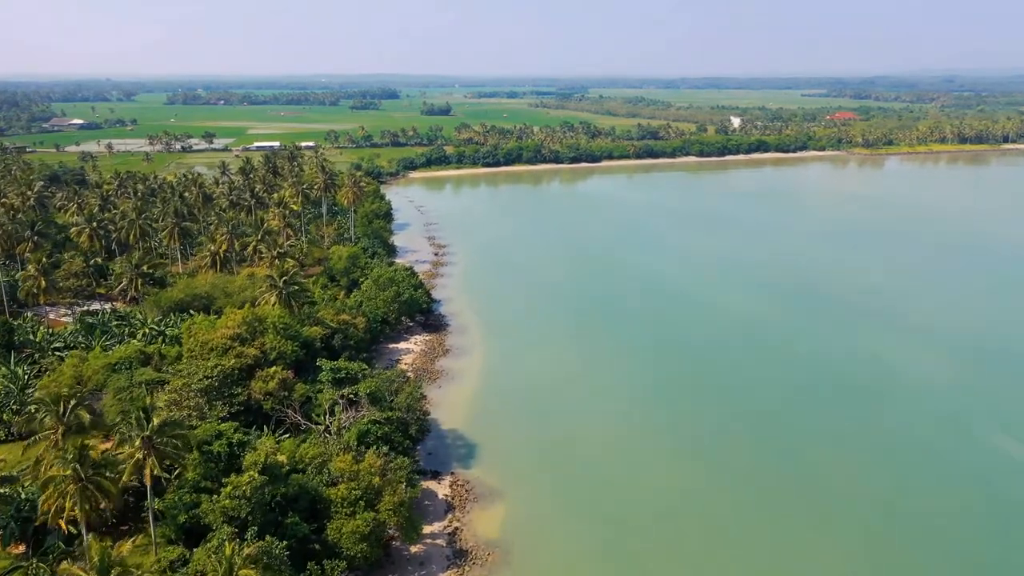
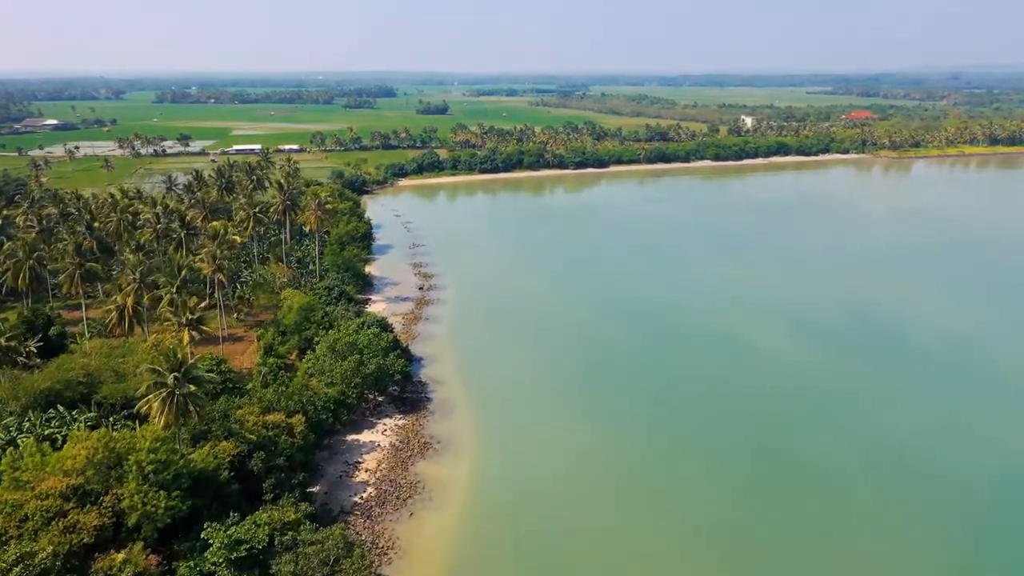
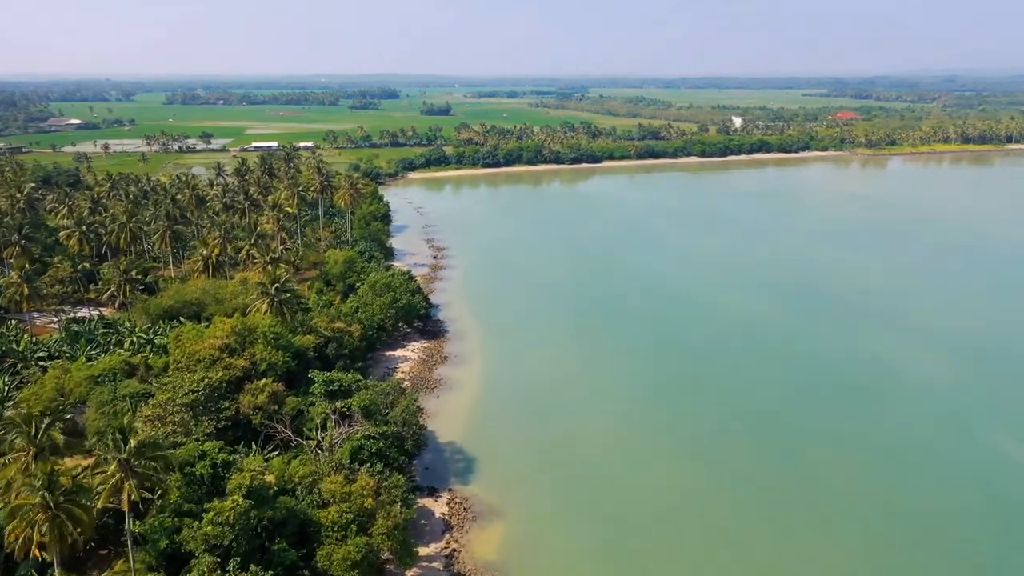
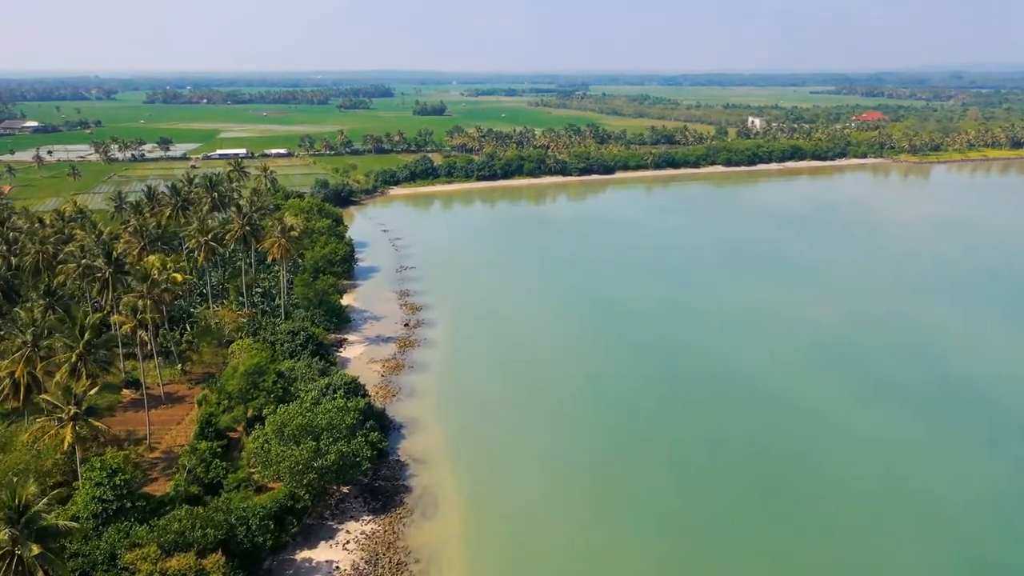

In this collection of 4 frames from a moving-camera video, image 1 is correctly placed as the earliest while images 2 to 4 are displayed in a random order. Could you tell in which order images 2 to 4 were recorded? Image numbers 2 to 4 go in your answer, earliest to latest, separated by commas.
3, 2, 4
